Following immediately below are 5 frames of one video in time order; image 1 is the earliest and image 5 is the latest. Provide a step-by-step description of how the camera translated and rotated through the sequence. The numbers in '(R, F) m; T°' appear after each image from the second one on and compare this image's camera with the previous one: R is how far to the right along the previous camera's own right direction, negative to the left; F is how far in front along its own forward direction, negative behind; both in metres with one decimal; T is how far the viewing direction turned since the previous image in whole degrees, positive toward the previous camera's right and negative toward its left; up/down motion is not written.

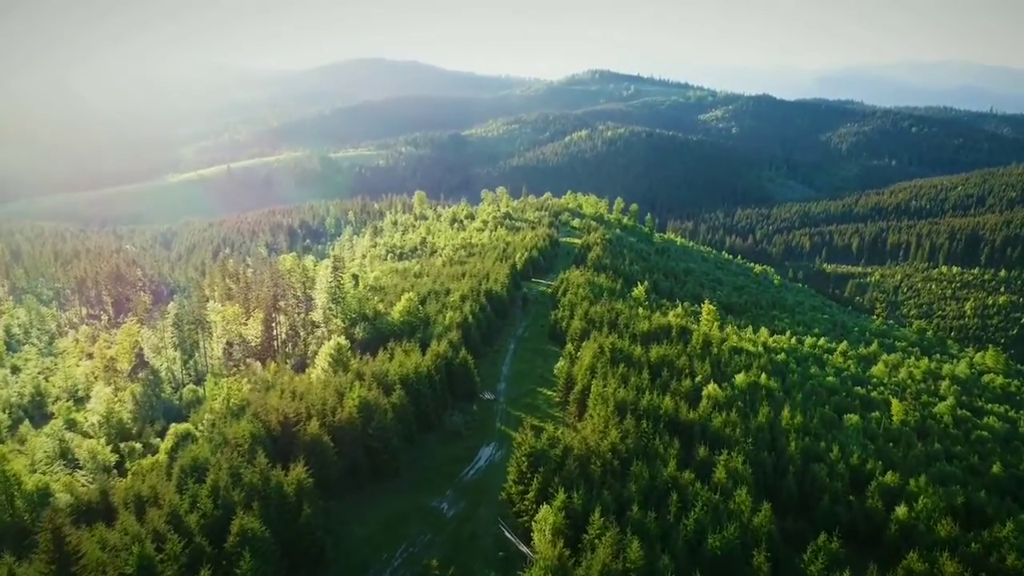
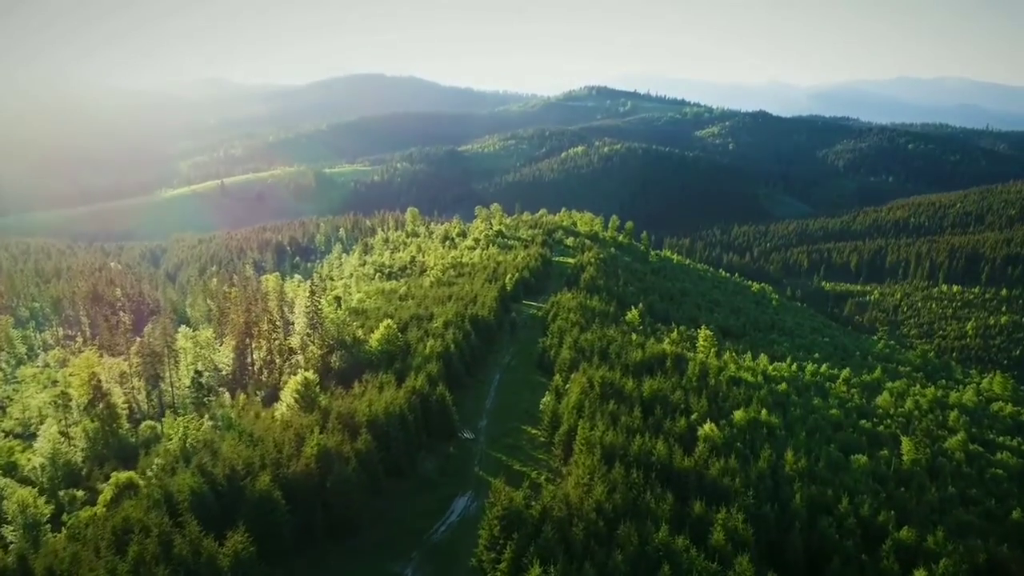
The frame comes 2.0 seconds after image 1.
(+1.2, +4.0) m; 0°
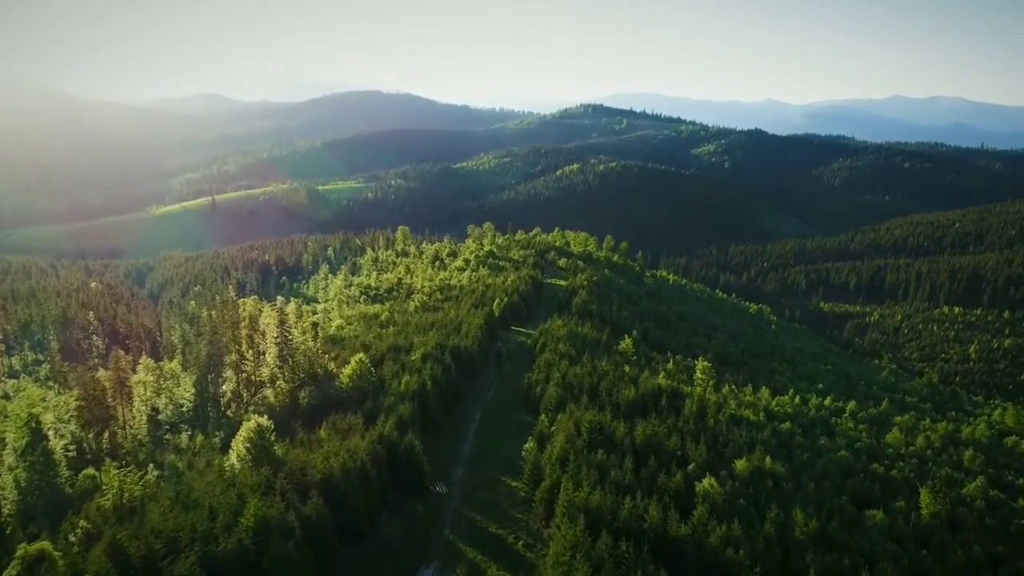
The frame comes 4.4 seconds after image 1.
(+1.3, +5.2) m; 0°
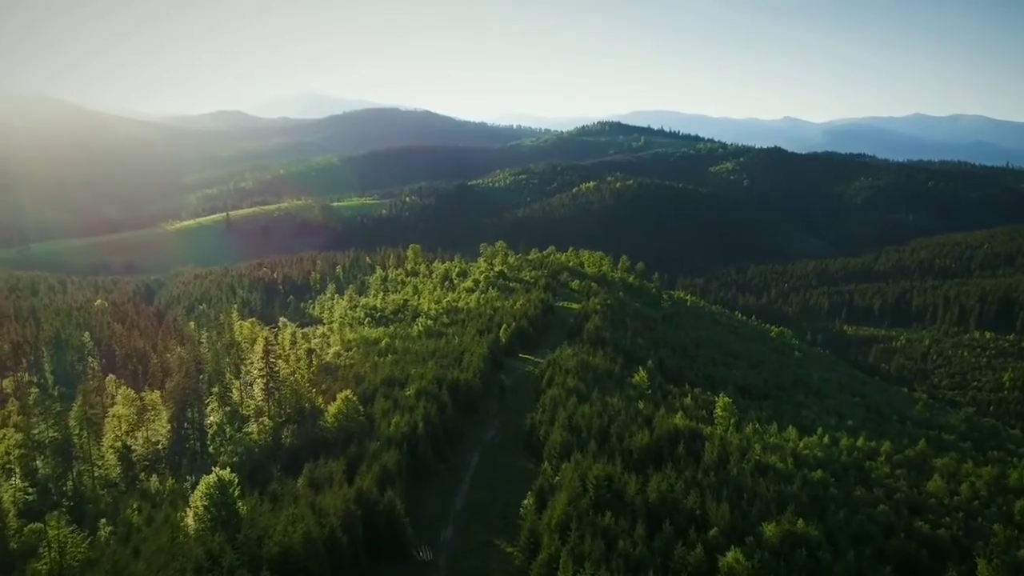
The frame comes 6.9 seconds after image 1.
(+1.2, +5.7) m; -1°
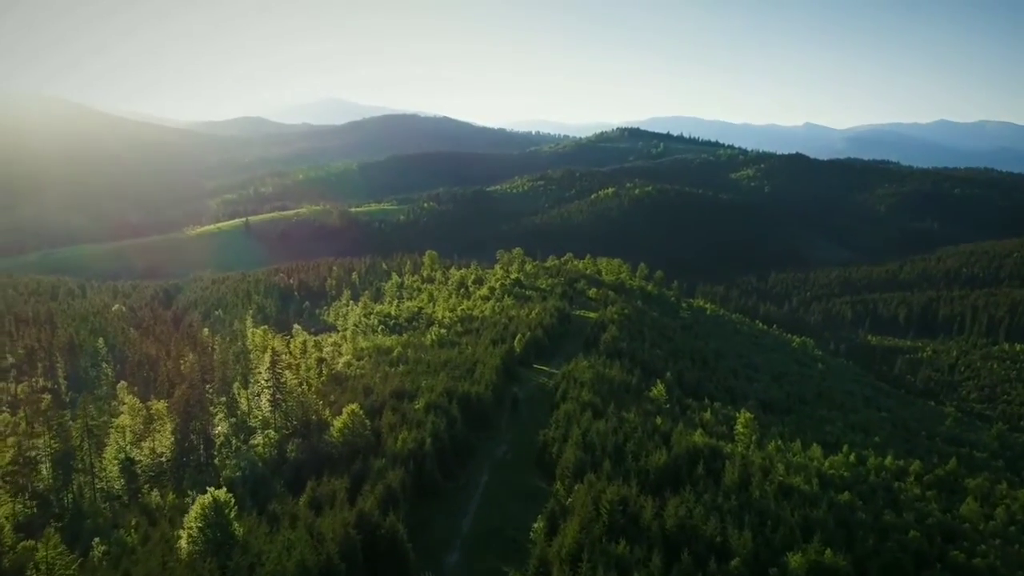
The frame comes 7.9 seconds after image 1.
(+0.5, +2.1) m; -1°
